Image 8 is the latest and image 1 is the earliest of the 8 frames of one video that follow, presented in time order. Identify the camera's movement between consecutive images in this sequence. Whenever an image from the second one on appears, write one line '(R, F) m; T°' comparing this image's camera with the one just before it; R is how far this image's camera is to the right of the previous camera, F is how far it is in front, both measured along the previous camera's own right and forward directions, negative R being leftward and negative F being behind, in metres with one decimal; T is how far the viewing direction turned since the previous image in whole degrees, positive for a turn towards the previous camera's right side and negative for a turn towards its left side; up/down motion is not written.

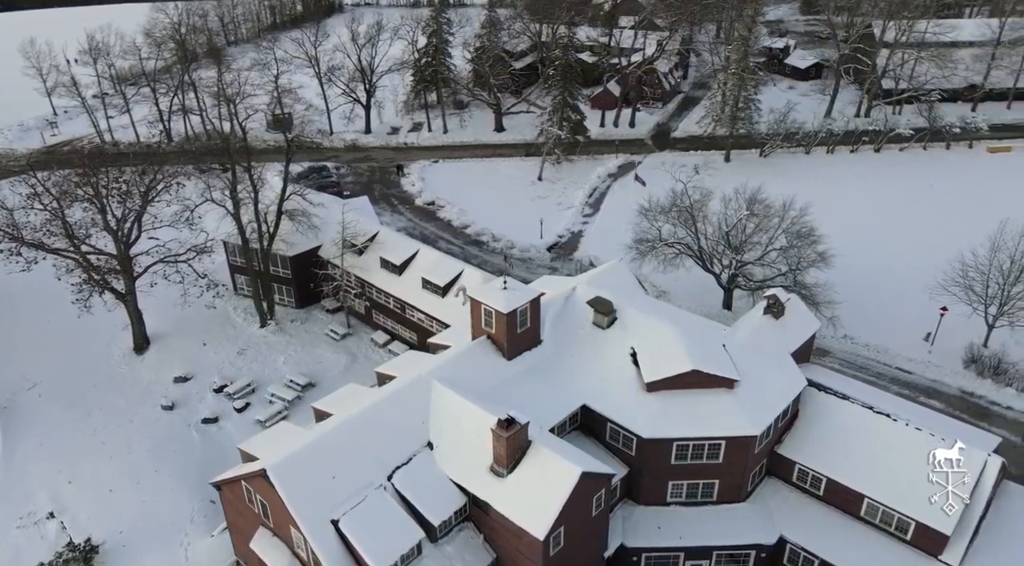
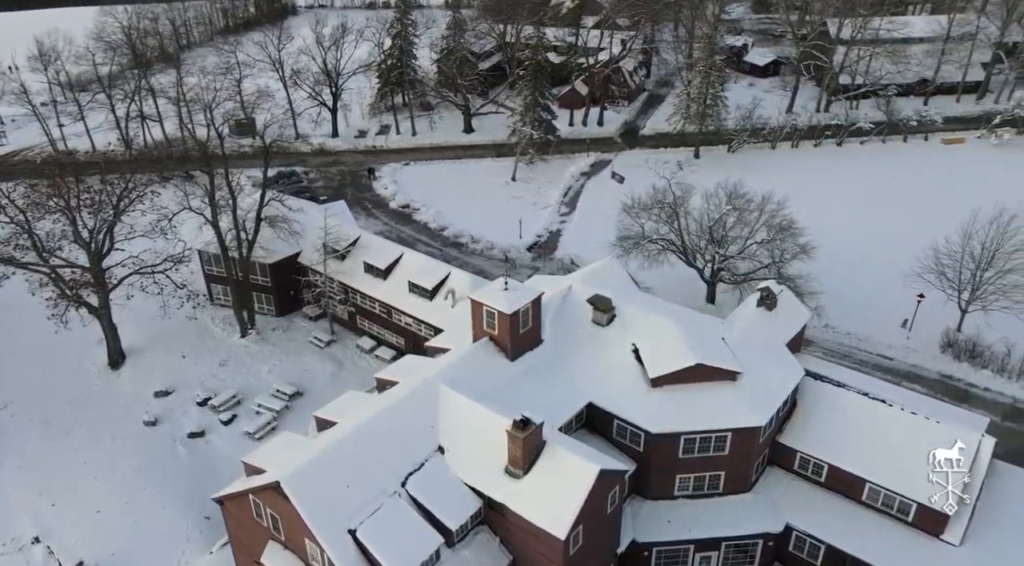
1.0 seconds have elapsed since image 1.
(-2.2, +0.1) m; +4°
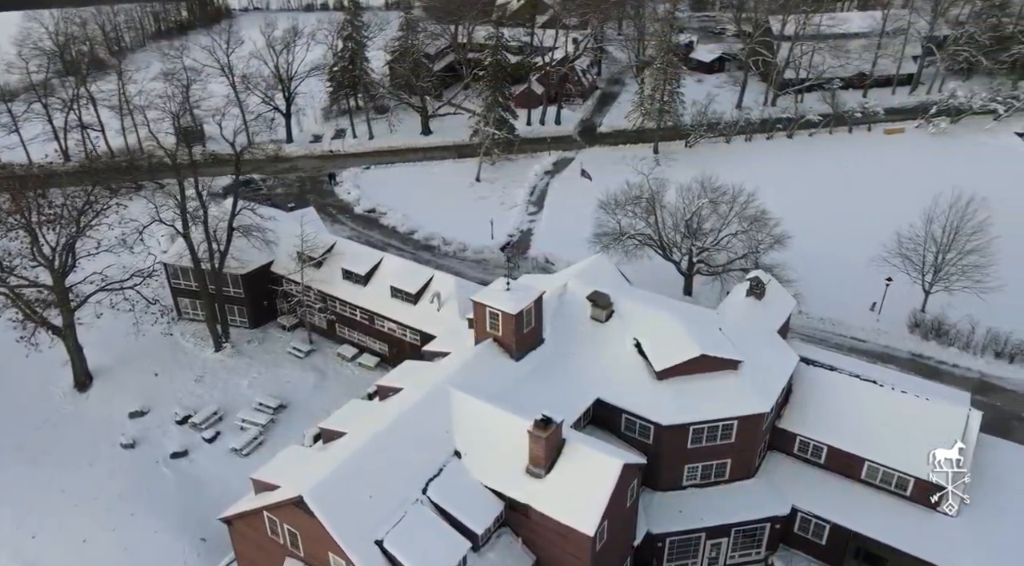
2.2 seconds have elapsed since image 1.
(-3.0, +0.1) m; +5°
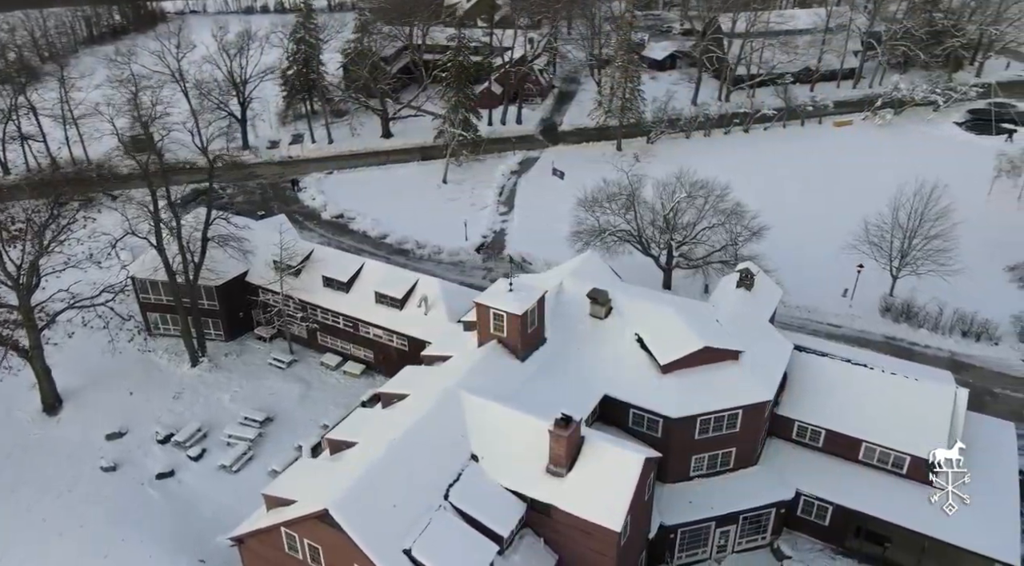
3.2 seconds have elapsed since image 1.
(-2.8, +0.2) m; +5°
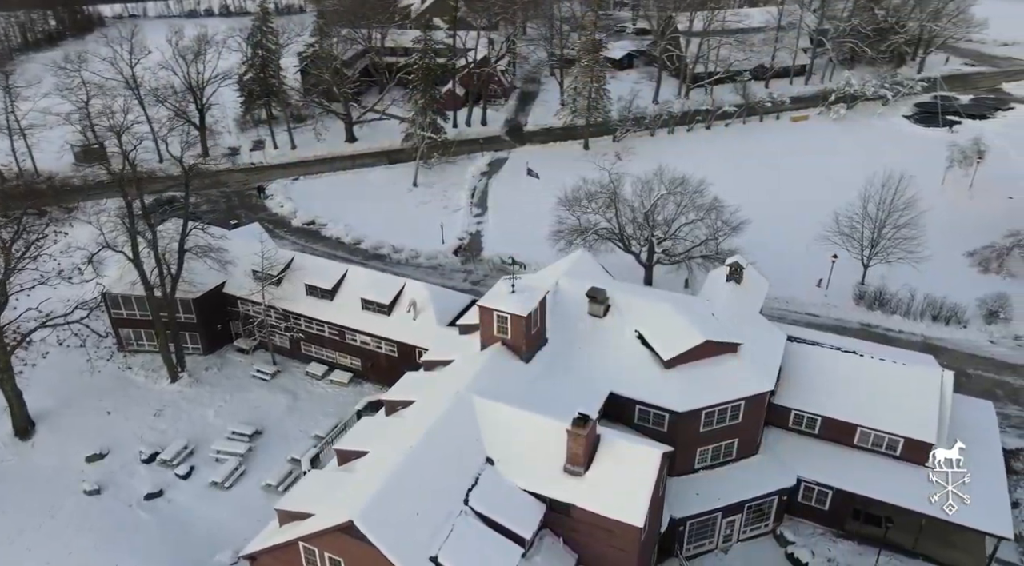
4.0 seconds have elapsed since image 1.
(-2.5, +0.2) m; +4°
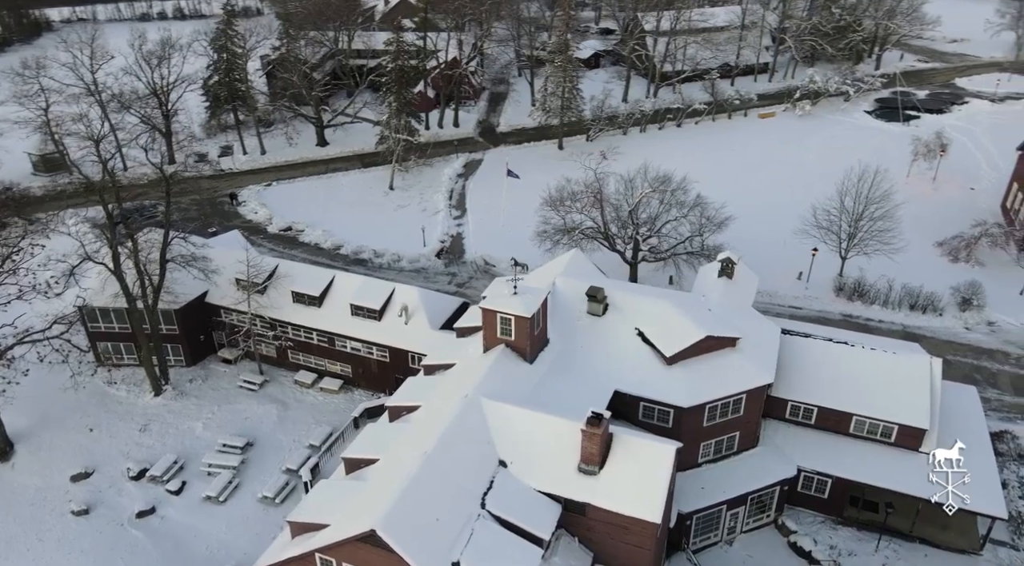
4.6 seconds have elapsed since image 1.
(-2.0, +0.2) m; +3°
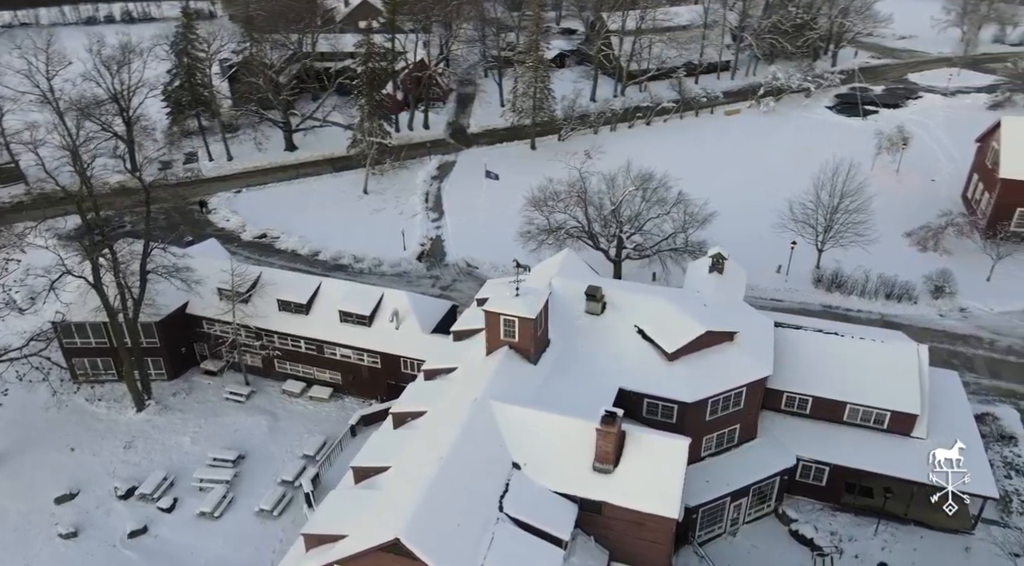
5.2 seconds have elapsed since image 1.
(-2.1, +0.2) m; +3°
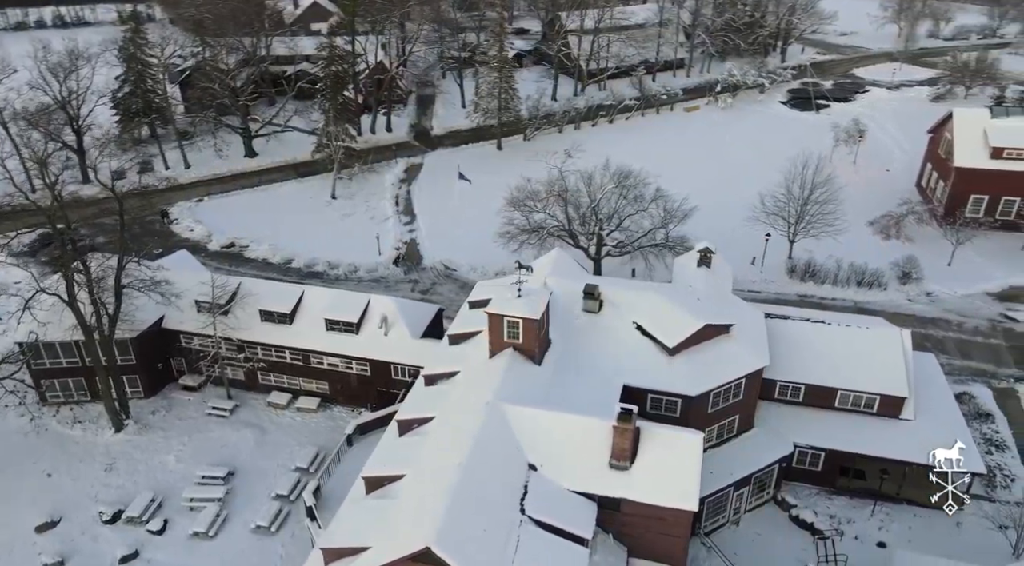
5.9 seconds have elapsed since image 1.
(-2.5, +0.3) m; +4°
